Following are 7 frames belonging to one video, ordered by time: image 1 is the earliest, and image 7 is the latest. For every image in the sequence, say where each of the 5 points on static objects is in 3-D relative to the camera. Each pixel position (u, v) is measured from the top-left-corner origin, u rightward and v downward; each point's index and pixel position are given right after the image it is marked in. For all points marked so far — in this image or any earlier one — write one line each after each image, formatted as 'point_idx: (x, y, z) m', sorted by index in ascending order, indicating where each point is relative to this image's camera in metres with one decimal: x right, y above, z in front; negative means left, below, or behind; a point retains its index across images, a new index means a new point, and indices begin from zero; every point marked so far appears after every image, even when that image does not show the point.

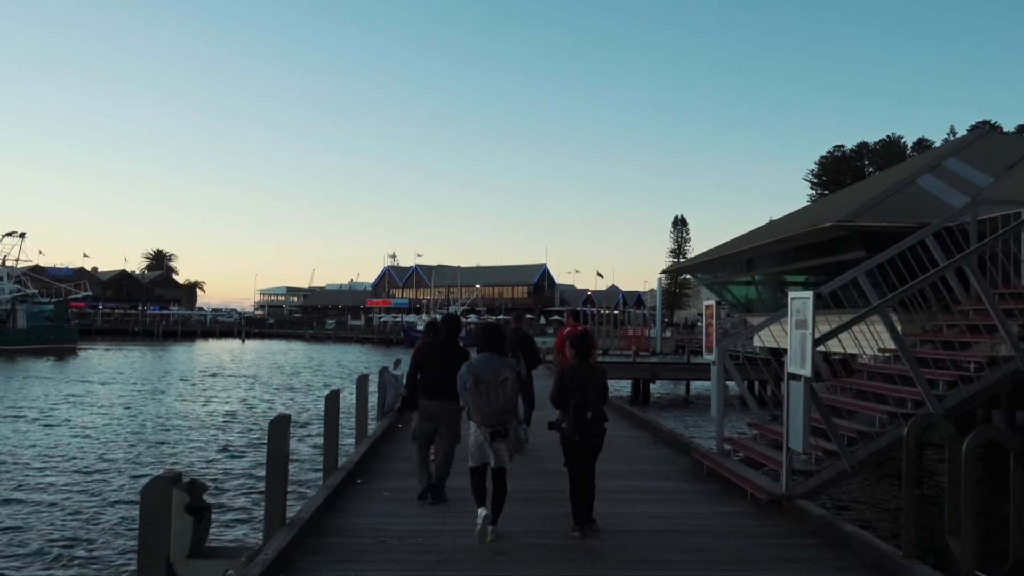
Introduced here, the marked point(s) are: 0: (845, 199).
0: (+7.5, +2.0, +18.9) m
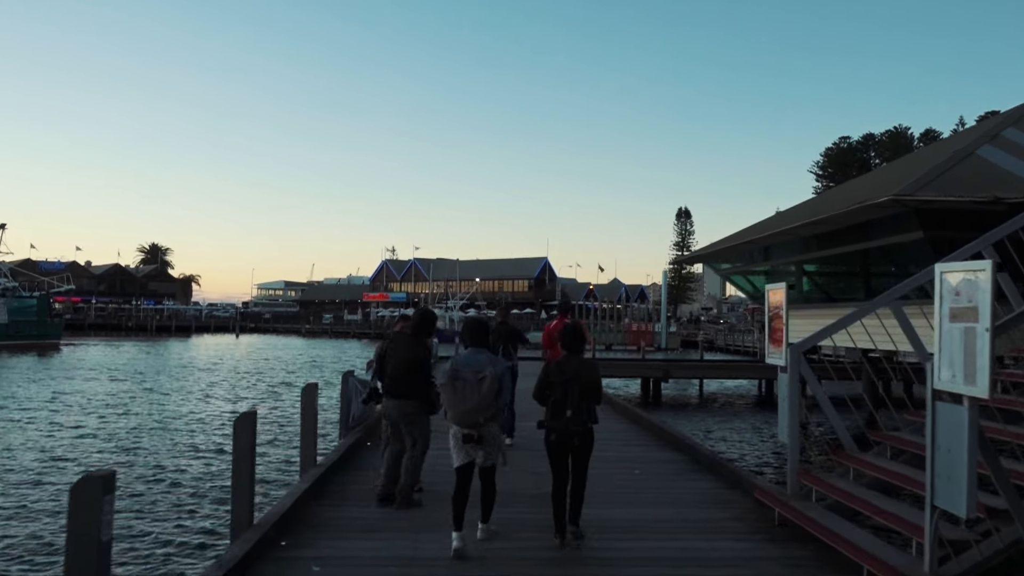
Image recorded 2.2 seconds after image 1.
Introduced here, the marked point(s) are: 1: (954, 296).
0: (+7.5, +2.3, +16.4) m
1: (+2.2, -0.1, +4.2) m
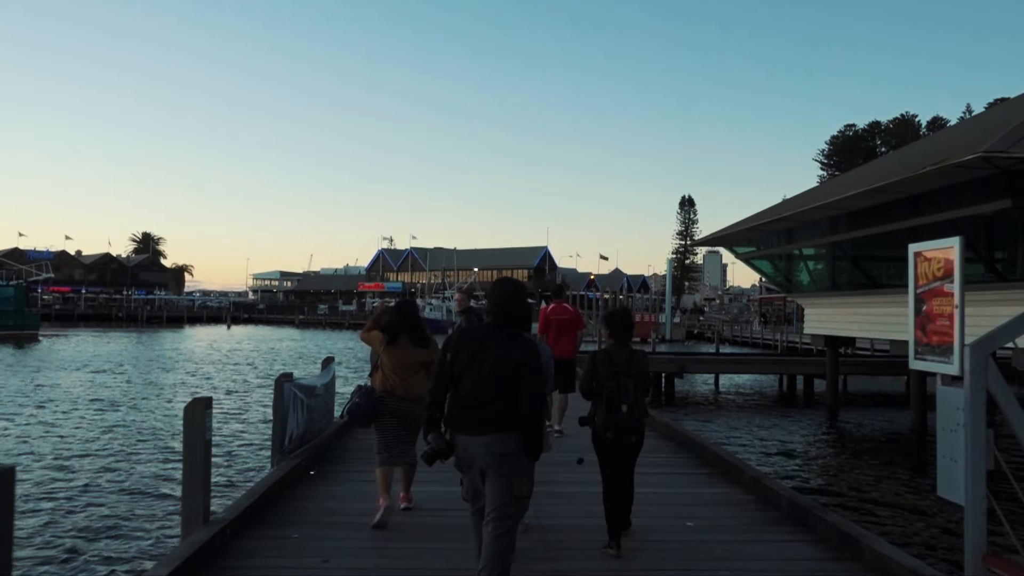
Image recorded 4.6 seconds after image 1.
0: (+7.4, +2.6, +13.8) m
1: (+2.2, +0.1, +1.6) m
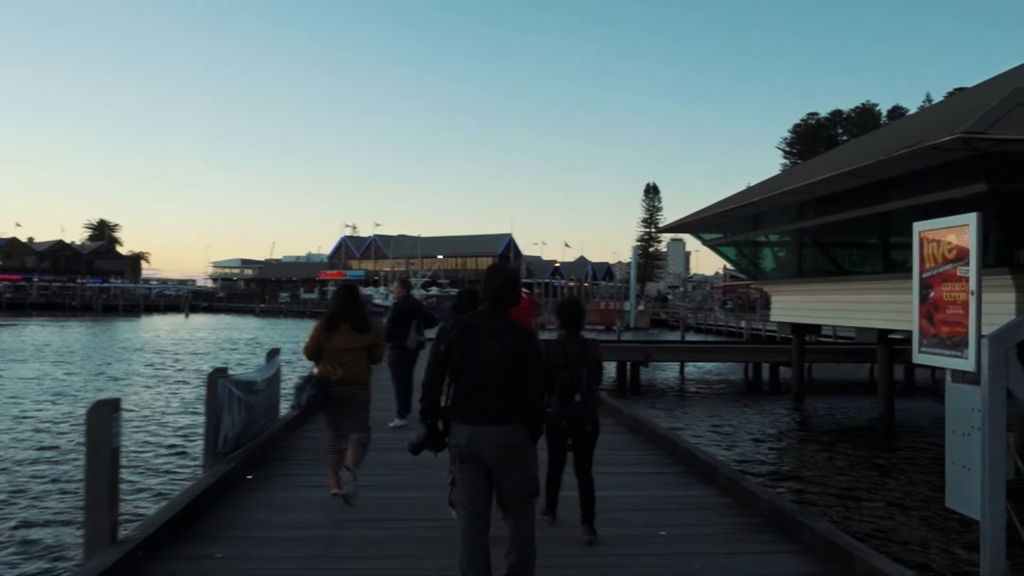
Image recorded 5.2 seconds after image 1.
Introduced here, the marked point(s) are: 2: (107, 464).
0: (+6.8, +2.8, +13.5) m
1: (+2.1, +0.2, +1.1) m
2: (-2.1, -0.9, +4.3) m
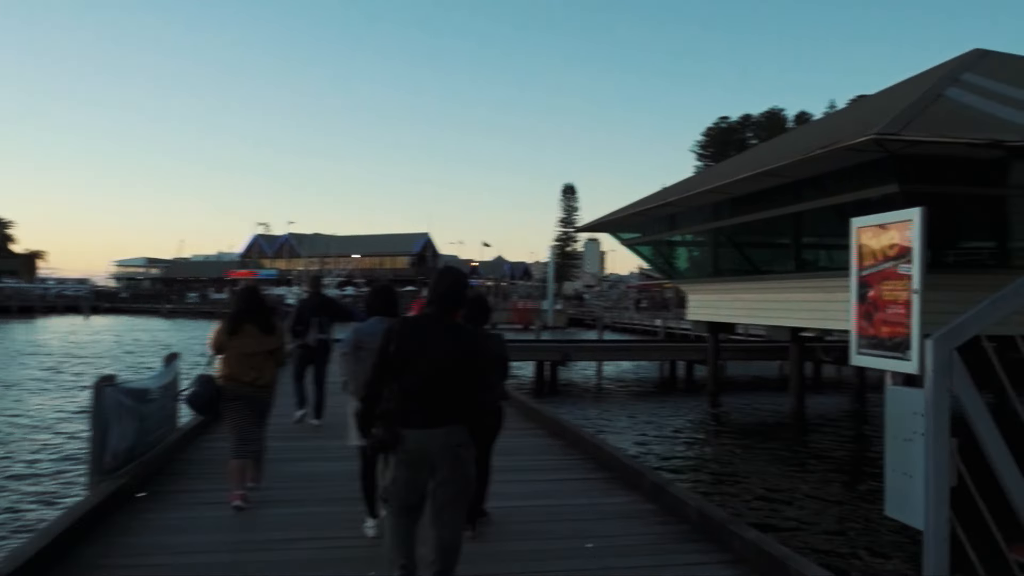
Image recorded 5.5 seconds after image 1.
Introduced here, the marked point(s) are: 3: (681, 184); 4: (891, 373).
0: (+5.5, +2.8, +13.8) m
1: (+2.0, +0.2, +1.0) m
2: (-2.5, -0.9, +3.8) m
3: (+4.0, +2.4, +19.6) m
4: (+1.6, -0.4, +3.5) m
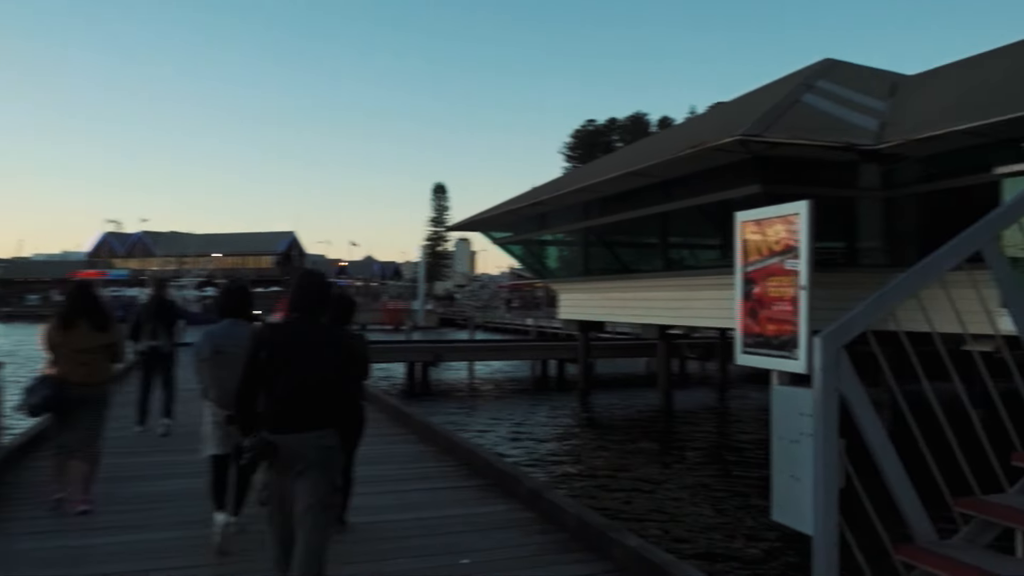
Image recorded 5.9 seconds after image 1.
0: (+3.3, +2.8, +14.1) m
1: (+1.9, +0.2, +1.0) m
2: (-3.0, -0.9, +3.0) m
3: (+0.9, +2.5, +19.7) m
4: (+1.1, -0.3, +3.4) m
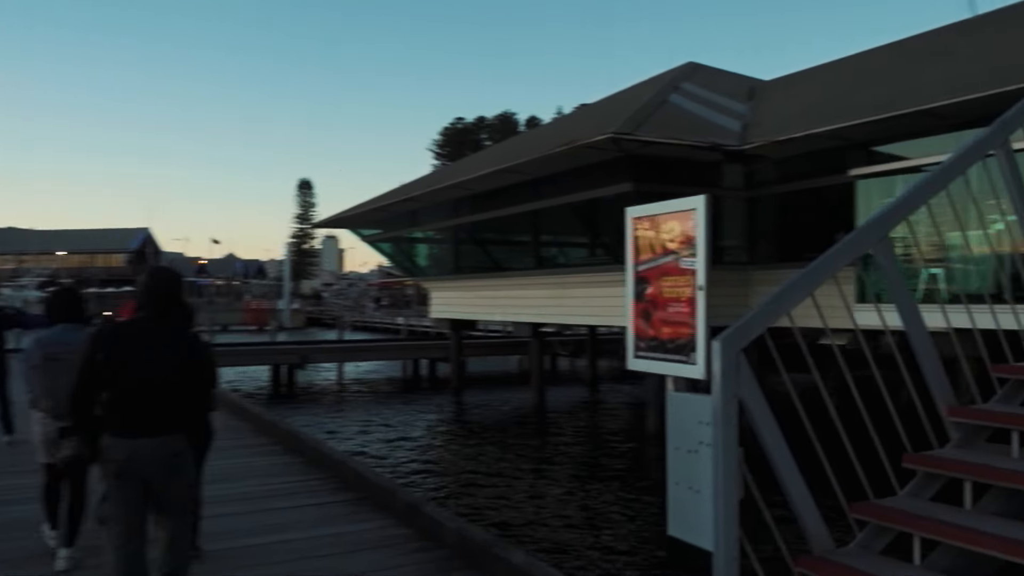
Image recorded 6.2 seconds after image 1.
0: (+1.1, +2.9, +14.1) m
1: (+1.8, +0.2, +0.9) m
2: (-3.4, -0.9, +2.2) m
3: (-2.1, +2.5, +19.3) m
4: (+0.6, -0.3, +3.2) m
